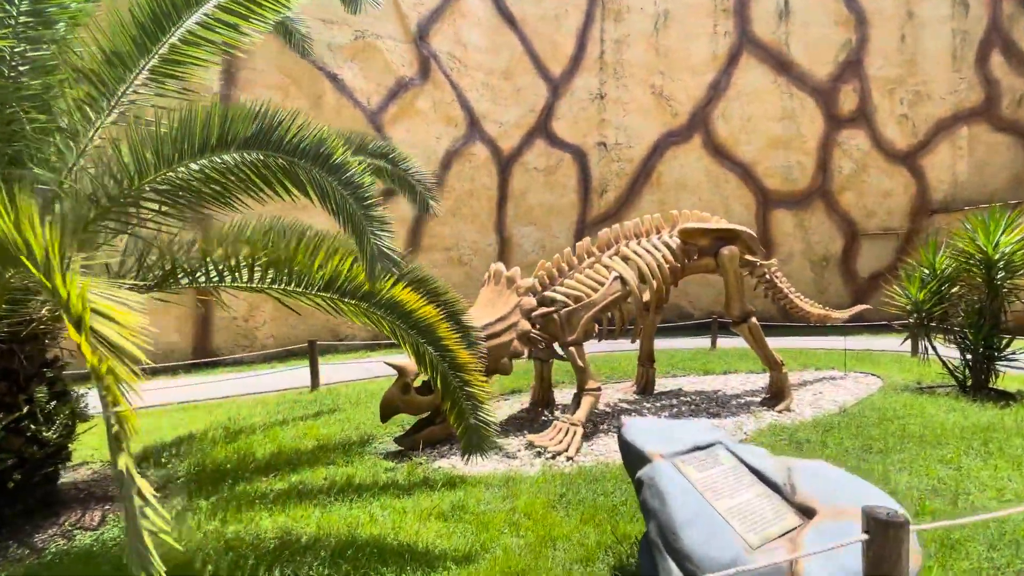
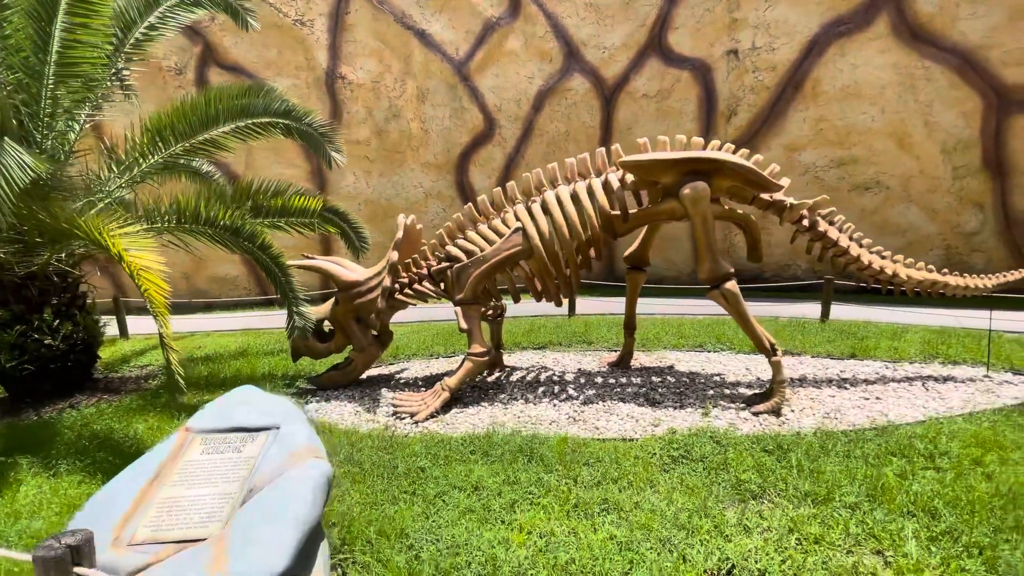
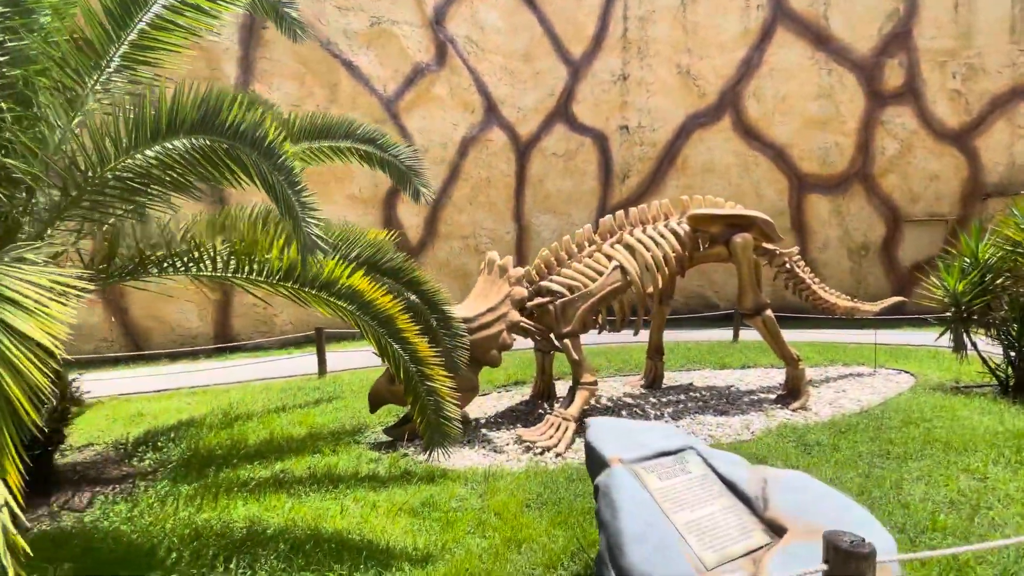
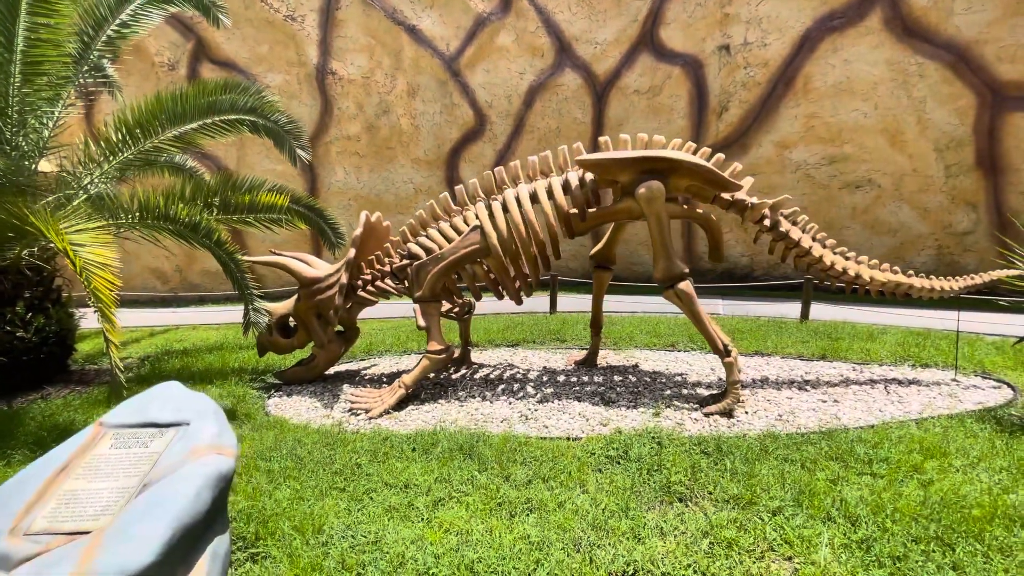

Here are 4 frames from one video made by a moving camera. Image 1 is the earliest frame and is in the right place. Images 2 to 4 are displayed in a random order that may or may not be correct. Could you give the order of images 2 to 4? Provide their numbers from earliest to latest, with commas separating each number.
3, 2, 4
